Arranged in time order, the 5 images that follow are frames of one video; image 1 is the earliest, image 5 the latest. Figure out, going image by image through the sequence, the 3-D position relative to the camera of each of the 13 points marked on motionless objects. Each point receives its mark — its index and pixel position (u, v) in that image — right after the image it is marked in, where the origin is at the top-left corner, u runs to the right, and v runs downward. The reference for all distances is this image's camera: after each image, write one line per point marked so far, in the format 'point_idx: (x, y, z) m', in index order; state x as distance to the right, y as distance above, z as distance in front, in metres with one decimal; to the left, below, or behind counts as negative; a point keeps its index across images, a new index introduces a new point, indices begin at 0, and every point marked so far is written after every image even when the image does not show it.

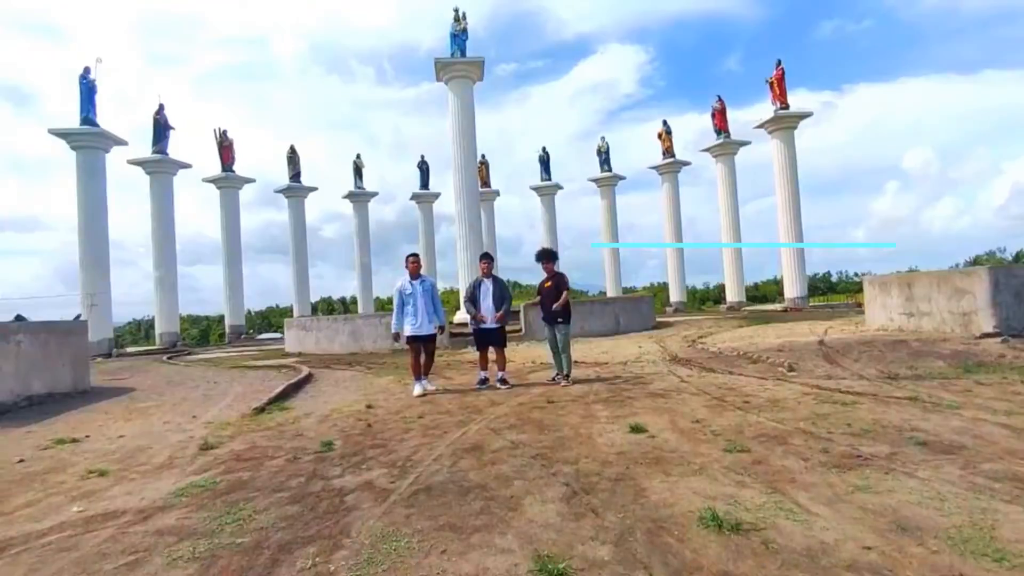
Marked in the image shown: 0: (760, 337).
0: (+4.9, -1.0, +12.4) m
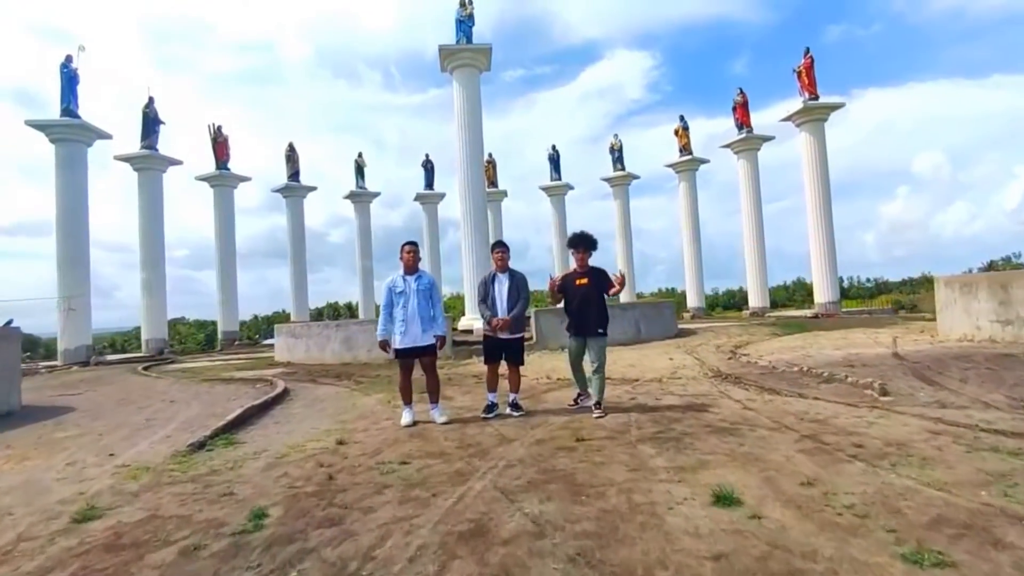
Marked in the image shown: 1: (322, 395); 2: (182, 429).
0: (+5.1, -1.0, +10.6) m
1: (-2.9, -1.6, +9.8) m
2: (-3.5, -1.5, +6.7) m
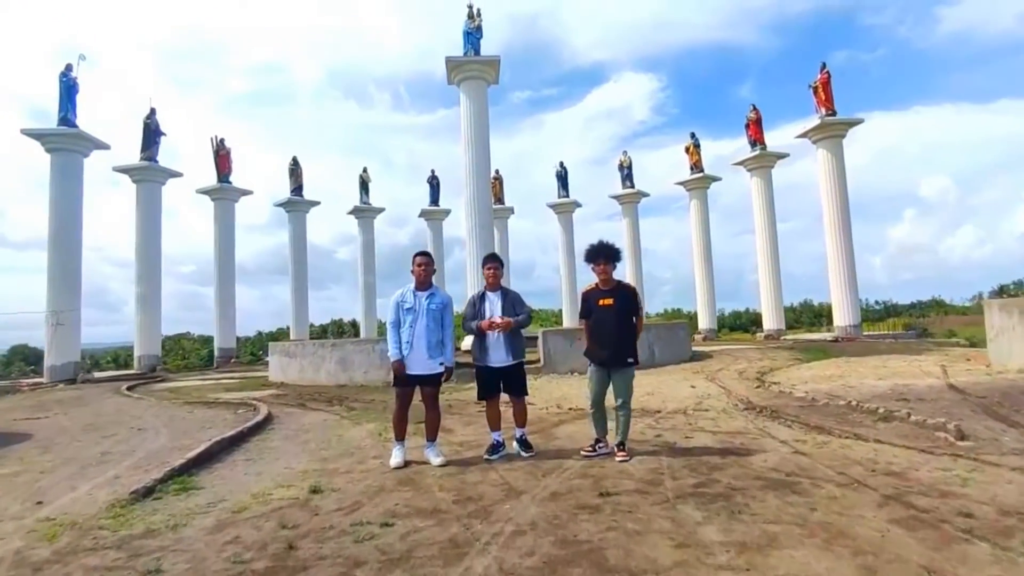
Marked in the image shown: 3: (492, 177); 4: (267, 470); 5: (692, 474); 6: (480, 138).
0: (+5.2, -1.3, +9.7) m
1: (-2.8, -1.9, +8.8) m
2: (-3.4, -1.6, +5.8) m
3: (-0.6, +3.5, +19.7) m
4: (-2.2, -1.6, +5.6) m
5: (+1.3, -1.4, +4.6) m
6: (-1.0, +4.7, +19.7) m
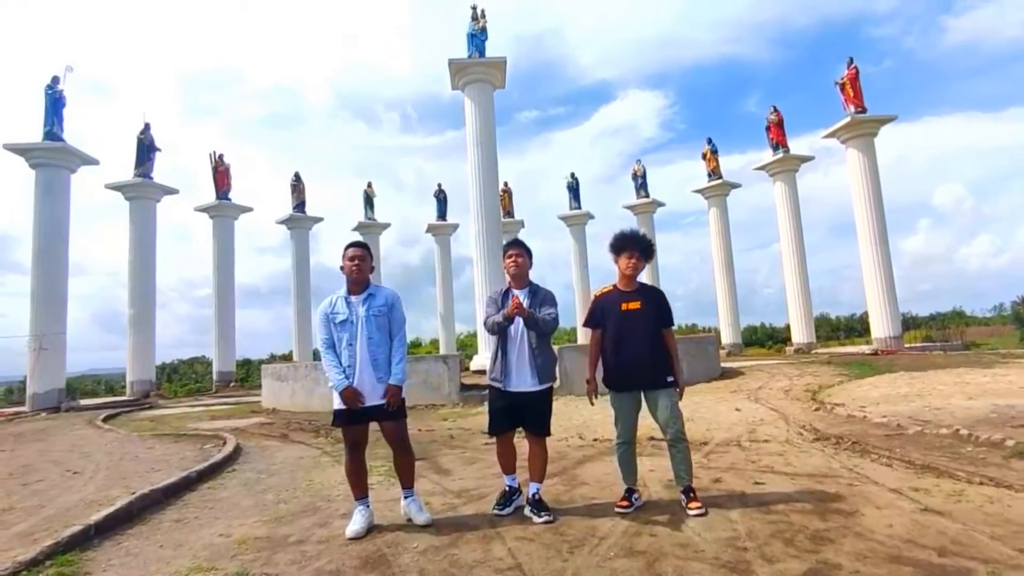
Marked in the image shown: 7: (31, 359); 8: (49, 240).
0: (+5.3, -1.4, +8.1) m
1: (-2.7, -2.0, +7.4) m
2: (-3.3, -1.7, +4.3) m
3: (-0.4, +3.0, +18.3) m
4: (-2.1, -1.6, +4.1) m
5: (+1.4, -1.3, +3.1) m
6: (-0.8, +4.2, +18.4) m
7: (-14.6, -2.2, +19.3) m
8: (-14.5, +1.5, +19.9) m
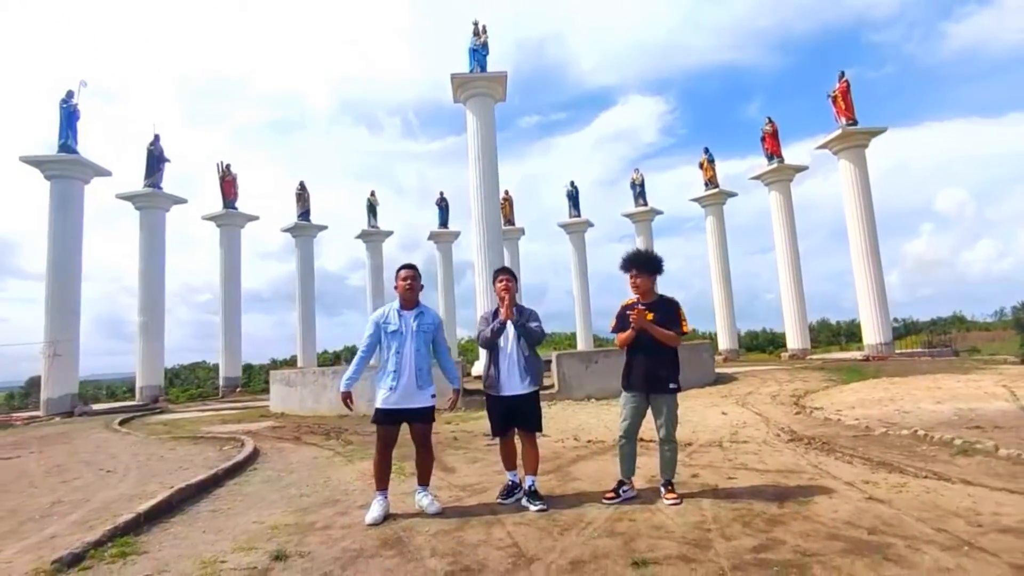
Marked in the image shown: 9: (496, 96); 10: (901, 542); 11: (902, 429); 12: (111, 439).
0: (+5.3, -1.5, +8.6) m
1: (-2.7, -2.2, +8.0) m
2: (-3.3, -1.8, +4.9) m
3: (-0.4, +2.8, +18.9) m
4: (-2.1, -1.7, +4.7) m
5: (+1.4, -1.4, +3.7) m
6: (-0.8, +4.0, +19.0) m
7: (-14.6, -2.4, +19.8) m
8: (-14.4, +1.3, +20.5) m
9: (-0.5, +5.9, +19.5) m
10: (+2.1, -1.4, +3.4) m
11: (+4.1, -1.5, +6.7) m
12: (-7.3, -2.8, +11.6) m
